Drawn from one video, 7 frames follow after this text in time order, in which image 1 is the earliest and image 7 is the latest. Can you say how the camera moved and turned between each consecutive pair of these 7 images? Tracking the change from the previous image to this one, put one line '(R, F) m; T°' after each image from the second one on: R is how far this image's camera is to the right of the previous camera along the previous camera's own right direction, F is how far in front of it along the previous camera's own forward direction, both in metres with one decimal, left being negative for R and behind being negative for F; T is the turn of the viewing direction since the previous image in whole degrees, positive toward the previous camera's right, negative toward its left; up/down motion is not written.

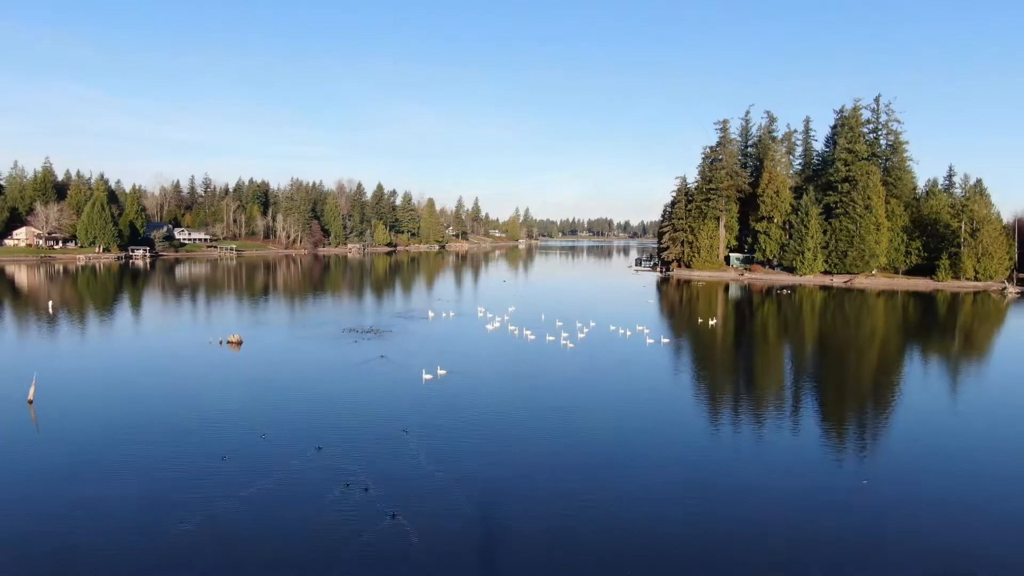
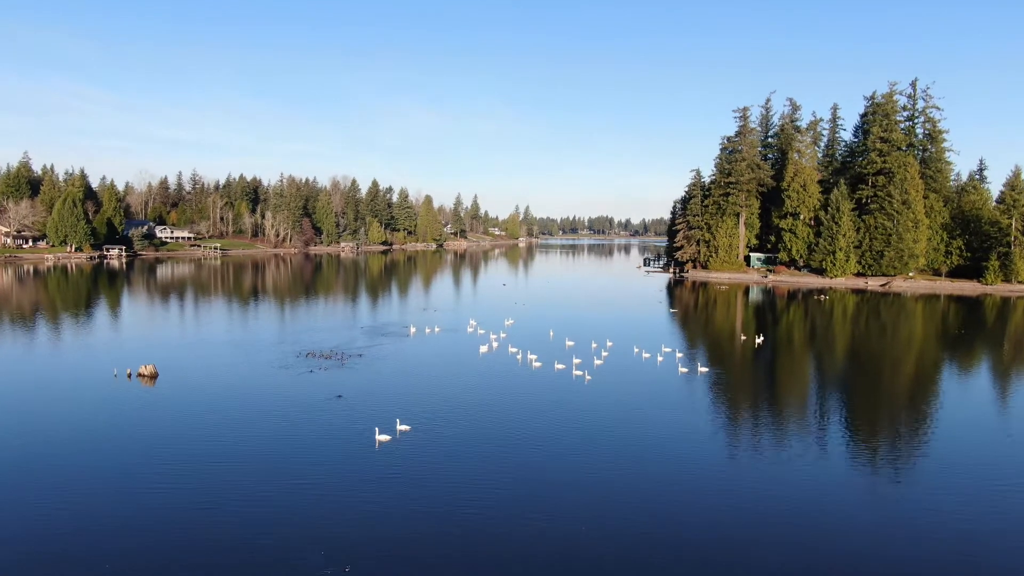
(0.0, +3.6) m; 0°
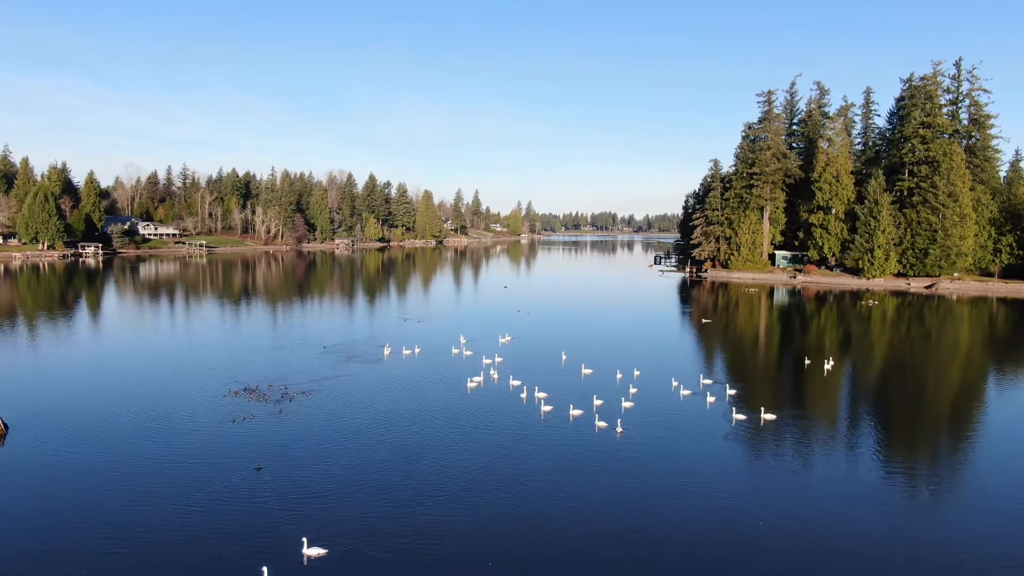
(0.0, +3.4) m; 0°
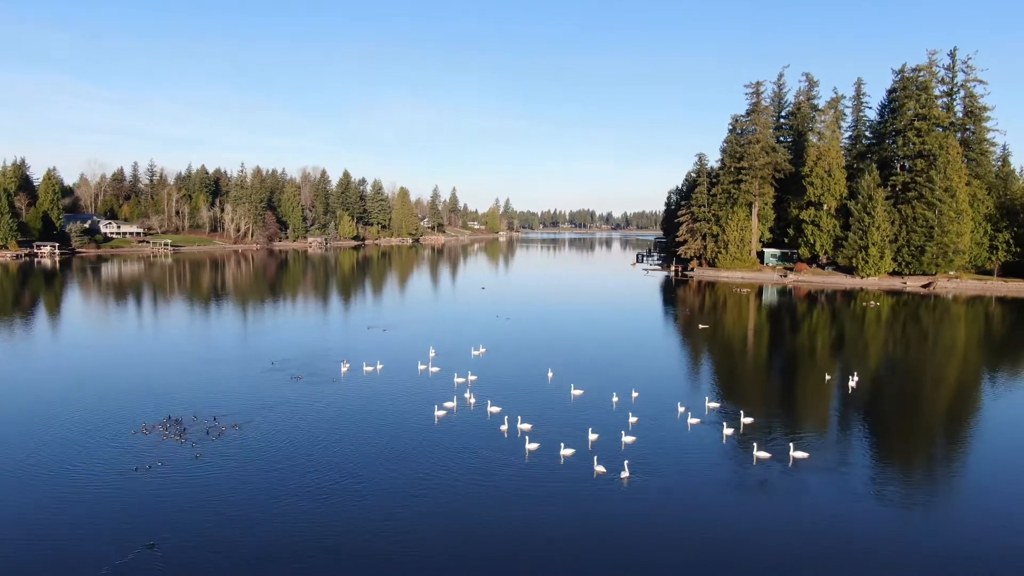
(0.0, +1.8) m; +2°
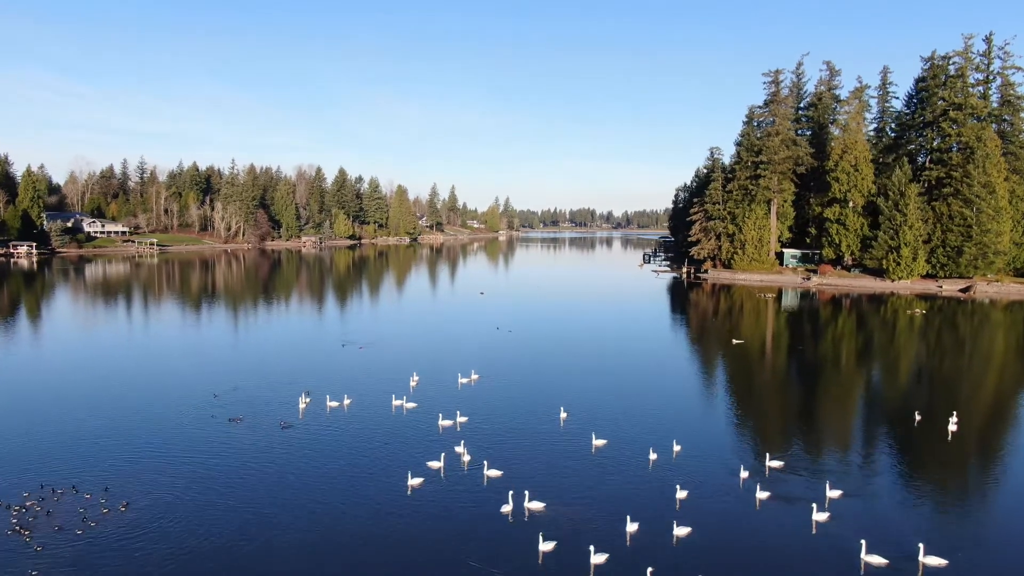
(0.0, +2.3) m; 0°
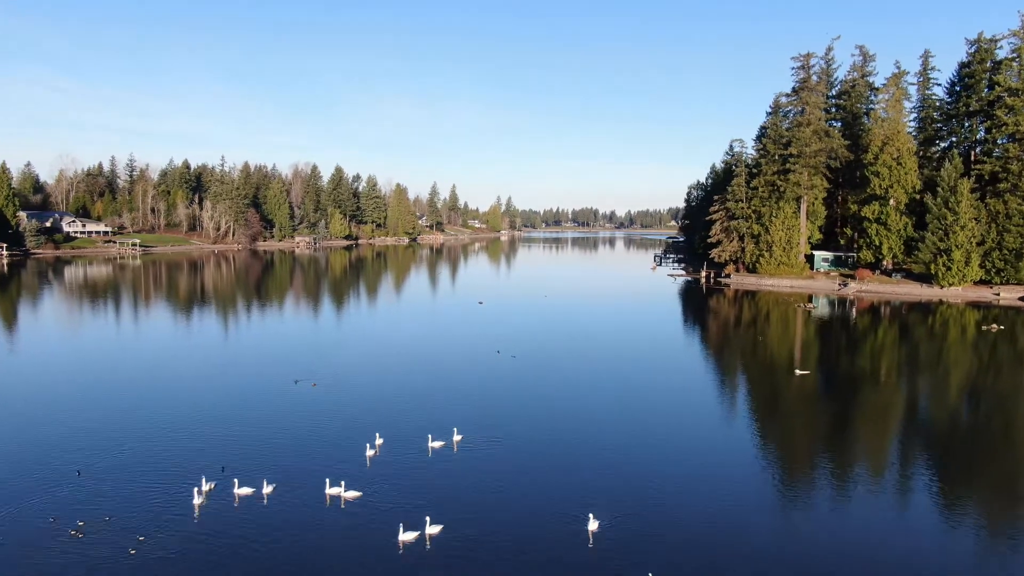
(0.0, +2.9) m; 0°
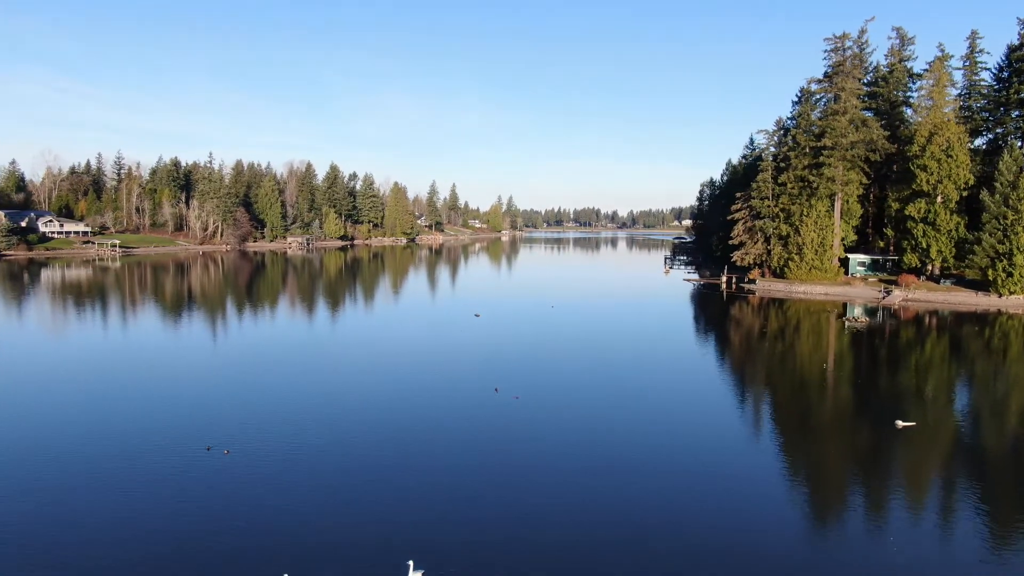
(0.0, +2.8) m; 0°
